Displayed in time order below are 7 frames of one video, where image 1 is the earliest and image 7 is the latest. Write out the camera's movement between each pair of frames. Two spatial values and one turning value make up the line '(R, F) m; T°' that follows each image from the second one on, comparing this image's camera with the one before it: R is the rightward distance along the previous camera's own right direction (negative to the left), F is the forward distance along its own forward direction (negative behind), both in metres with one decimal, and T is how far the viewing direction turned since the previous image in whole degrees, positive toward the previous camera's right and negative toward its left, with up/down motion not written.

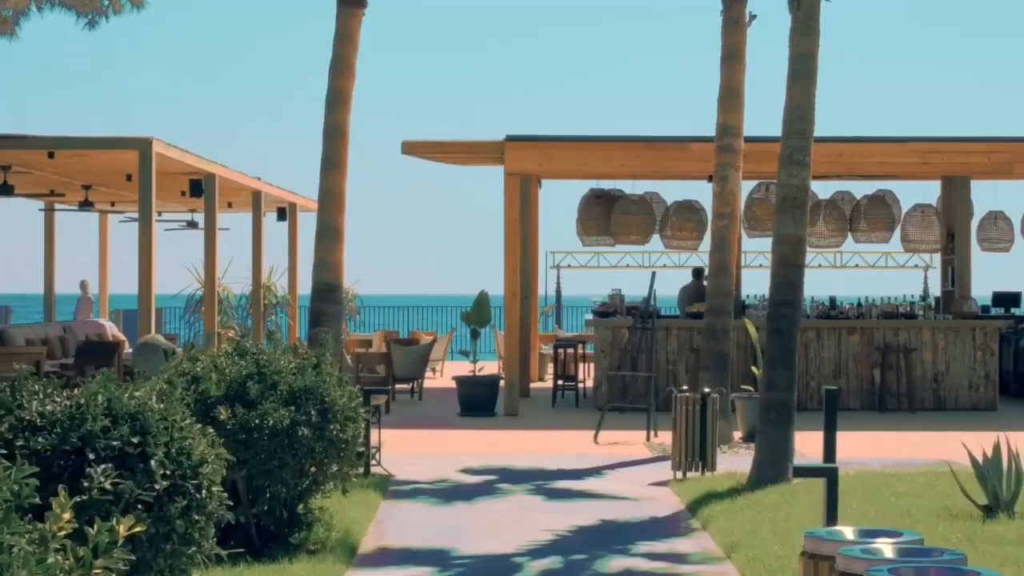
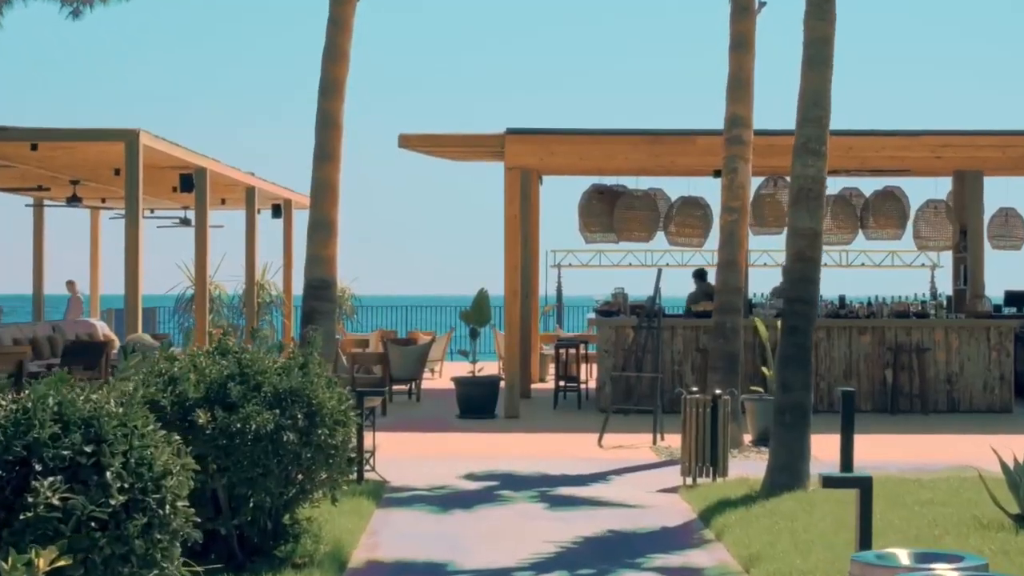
(0.0, +0.4) m; 0°
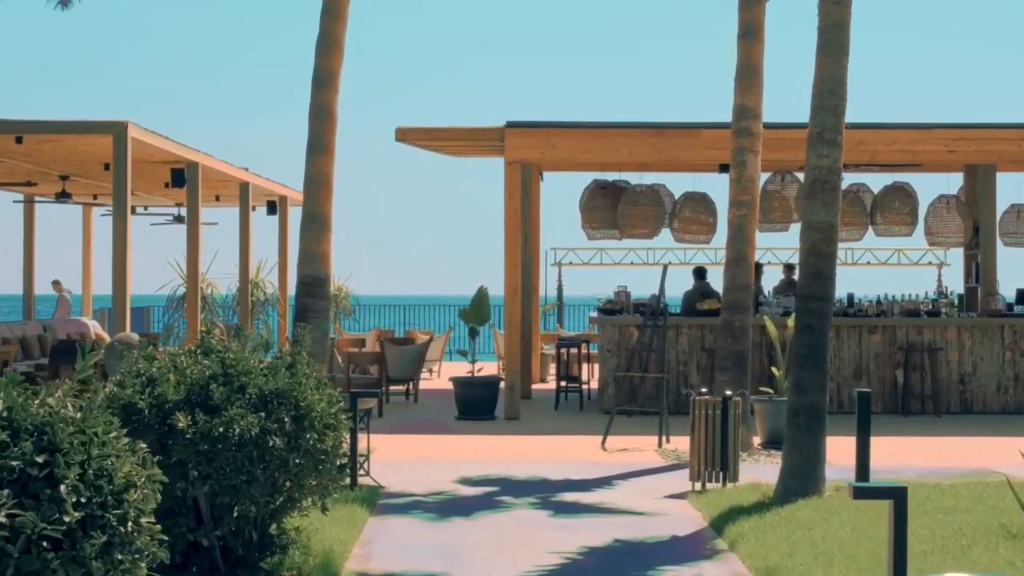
(0.0, +0.4) m; 0°
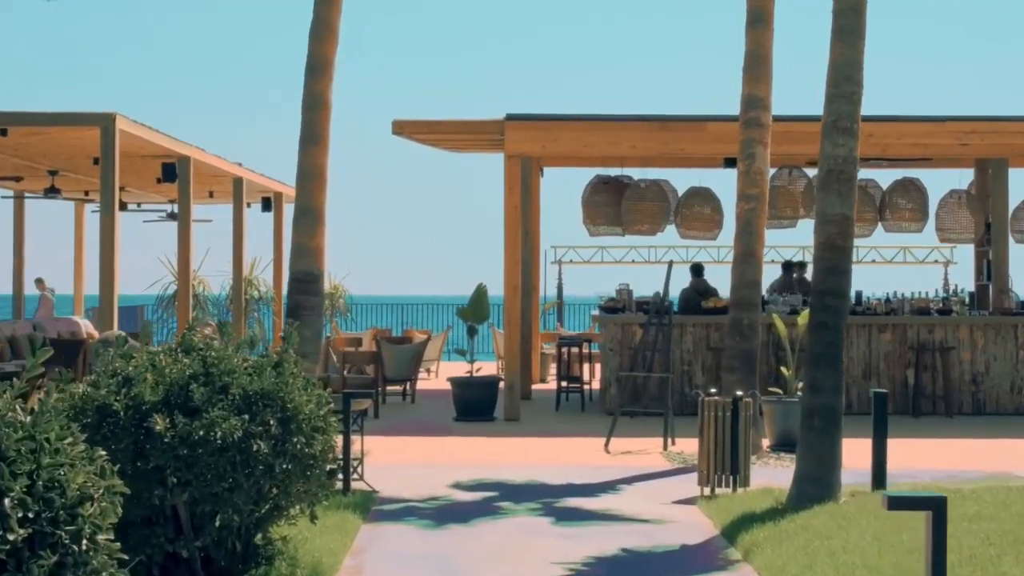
(0.0, +0.3) m; 0°
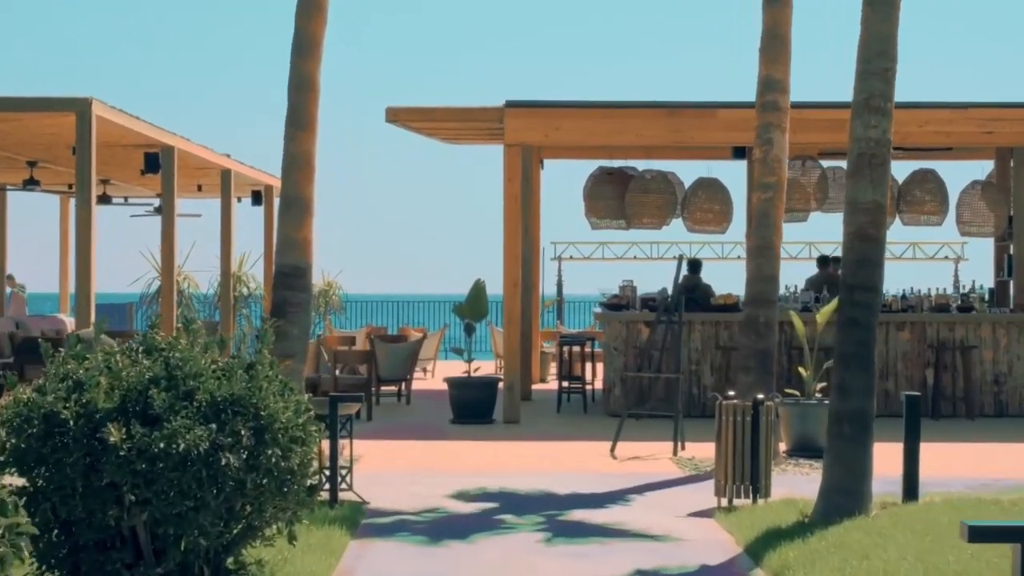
(0.0, +0.6) m; 0°
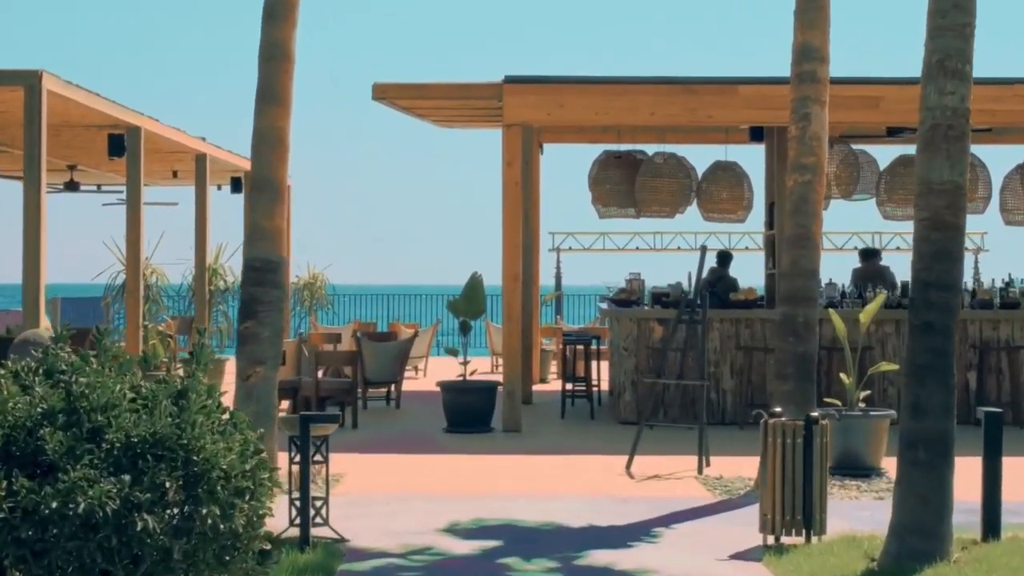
(-0.1, +1.1) m; 0°
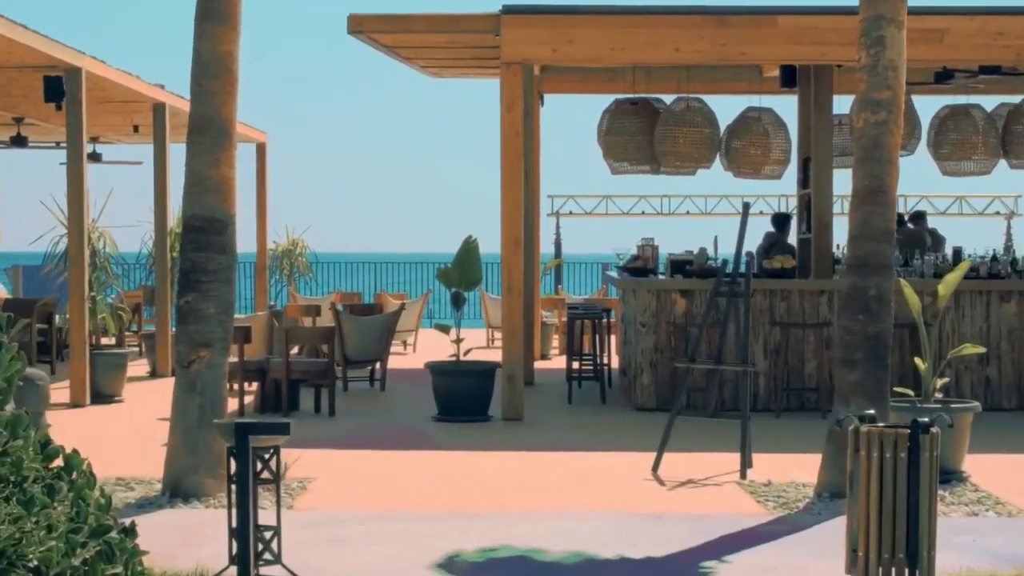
(-0.1, +1.5) m; 0°
